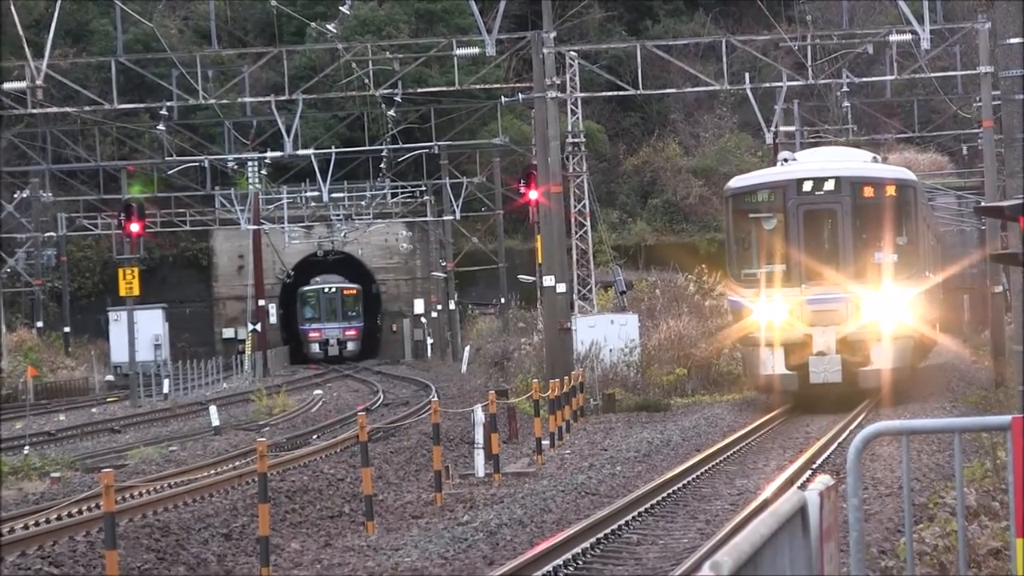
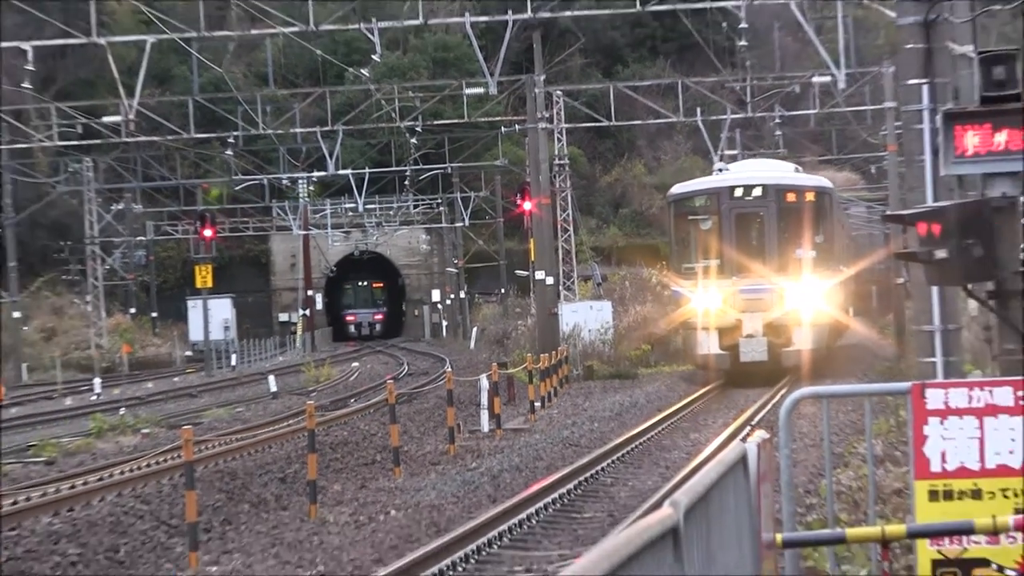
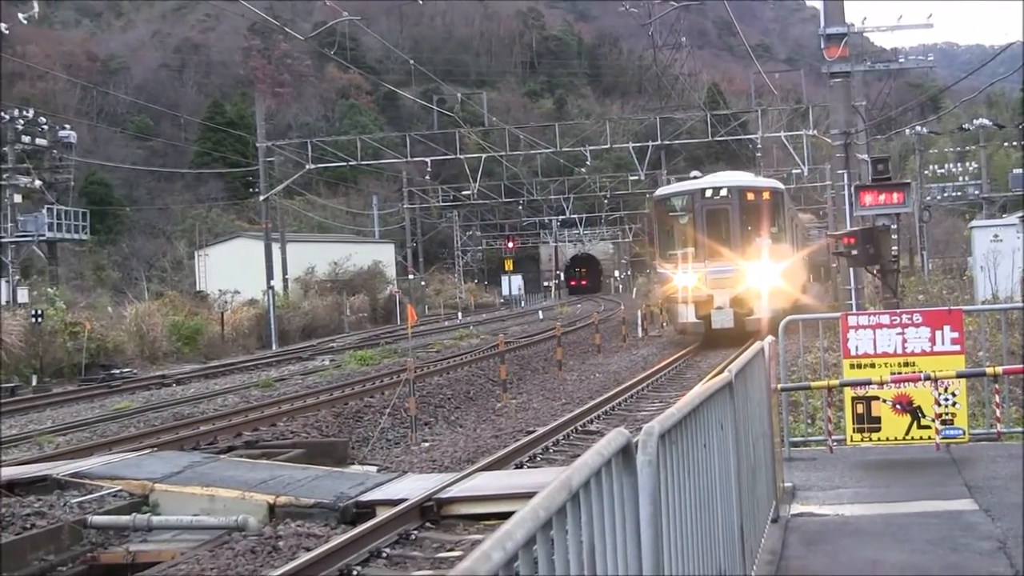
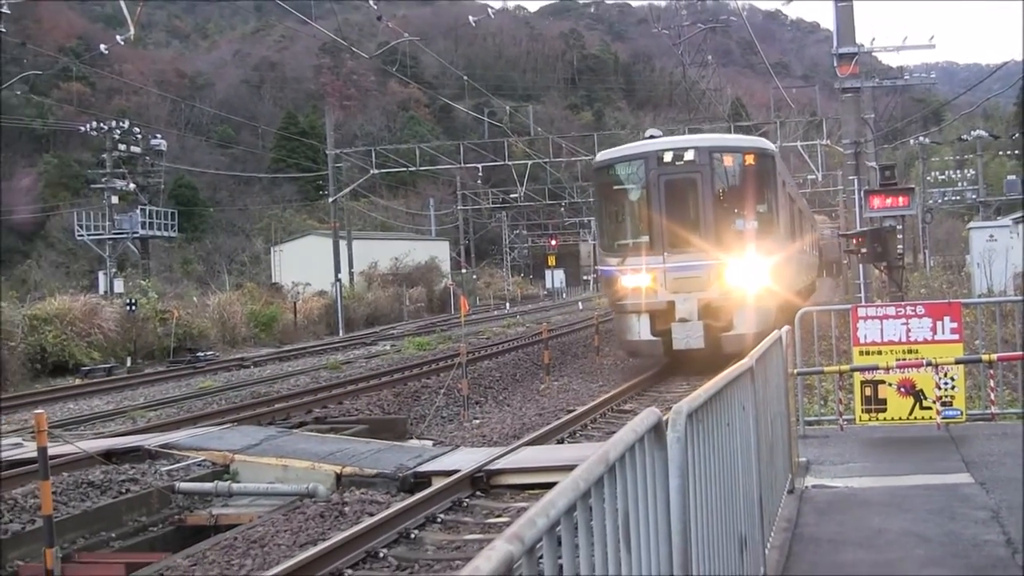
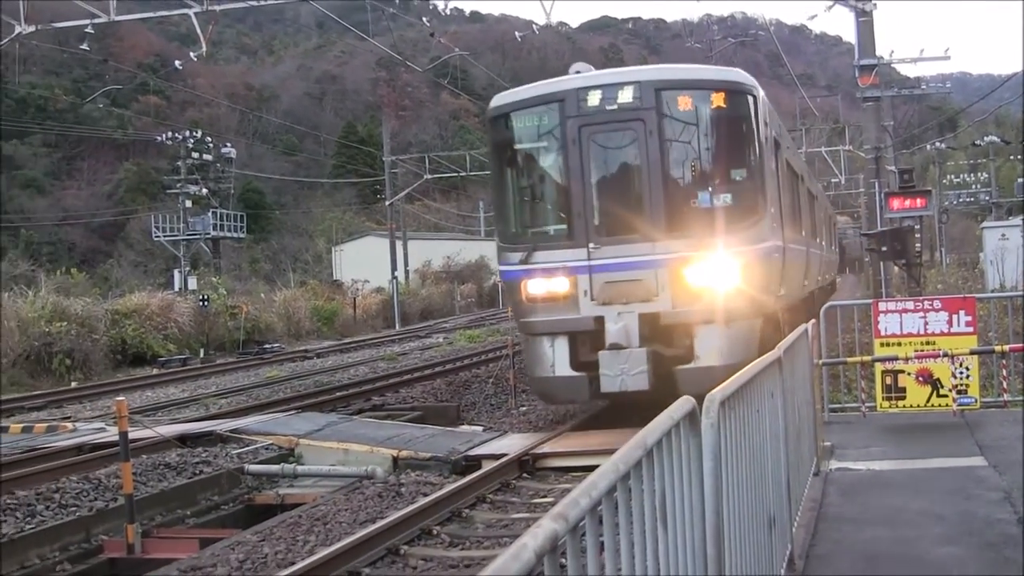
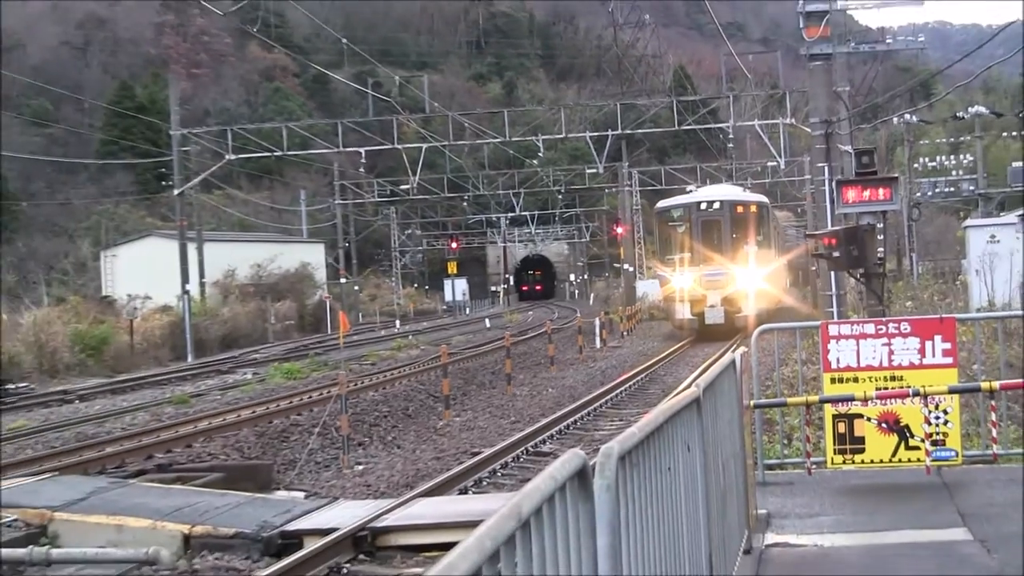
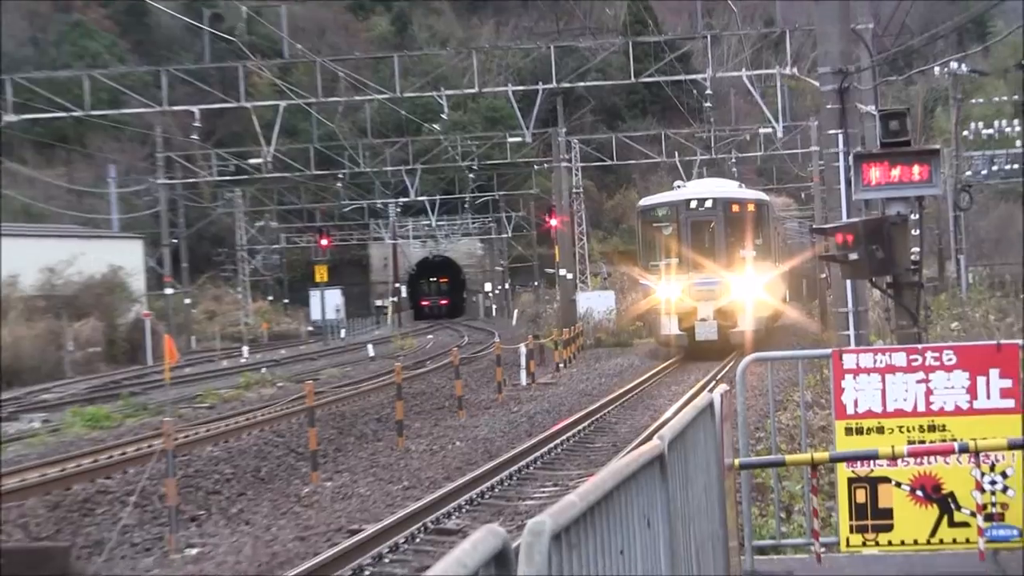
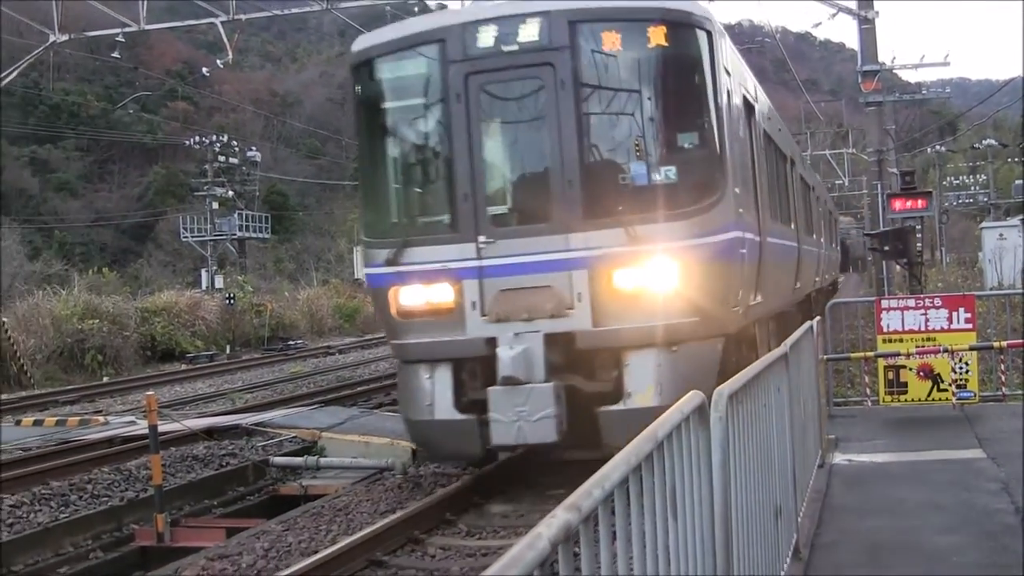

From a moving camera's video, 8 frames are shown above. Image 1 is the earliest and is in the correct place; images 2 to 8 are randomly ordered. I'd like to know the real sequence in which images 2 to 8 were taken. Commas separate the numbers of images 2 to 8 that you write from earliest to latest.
2, 7, 6, 3, 4, 5, 8
